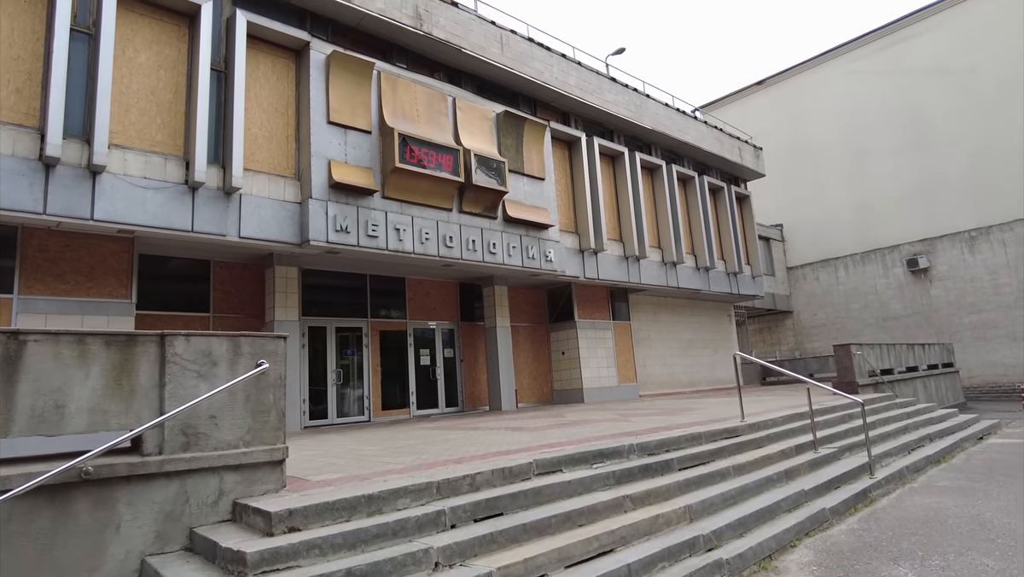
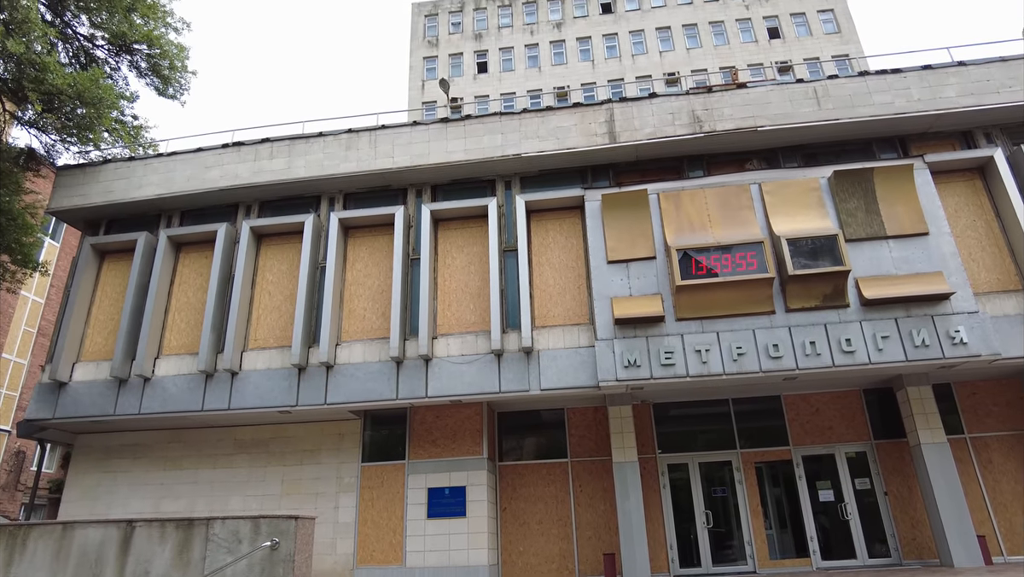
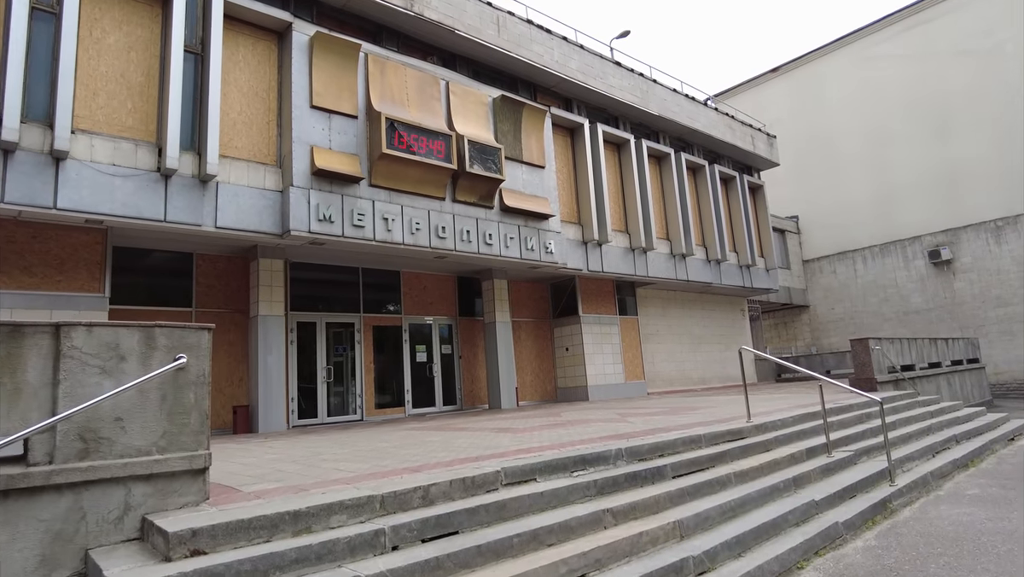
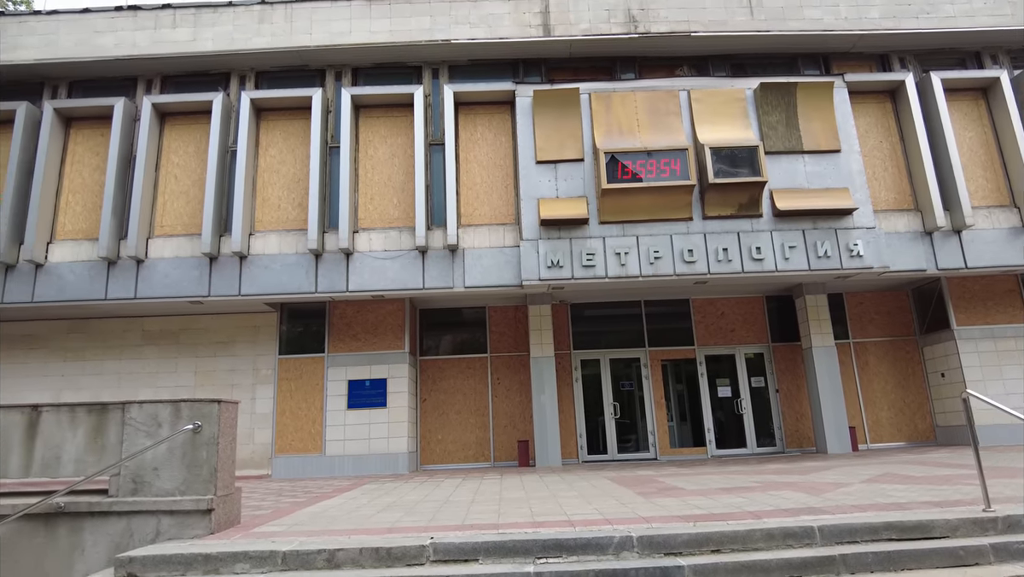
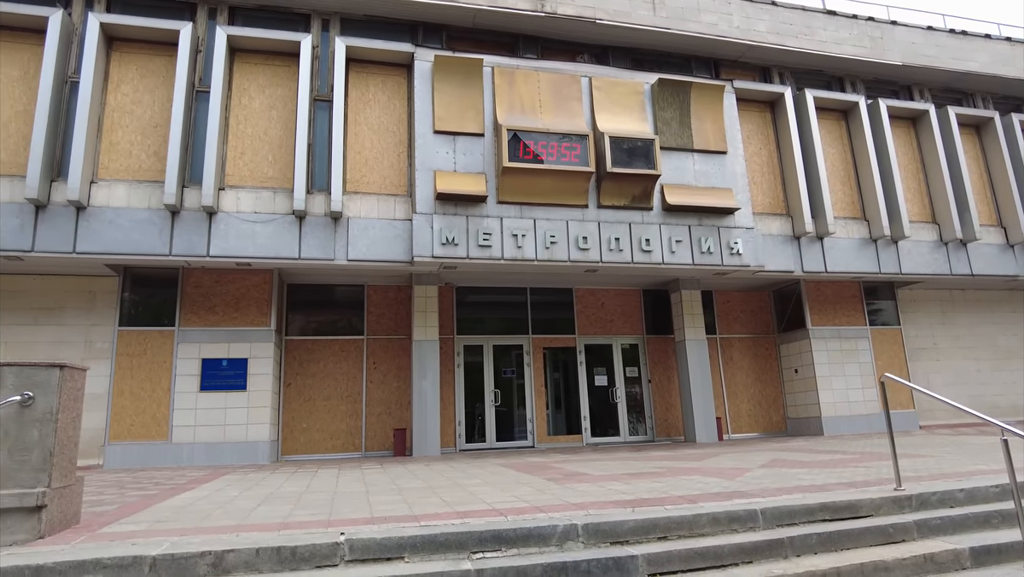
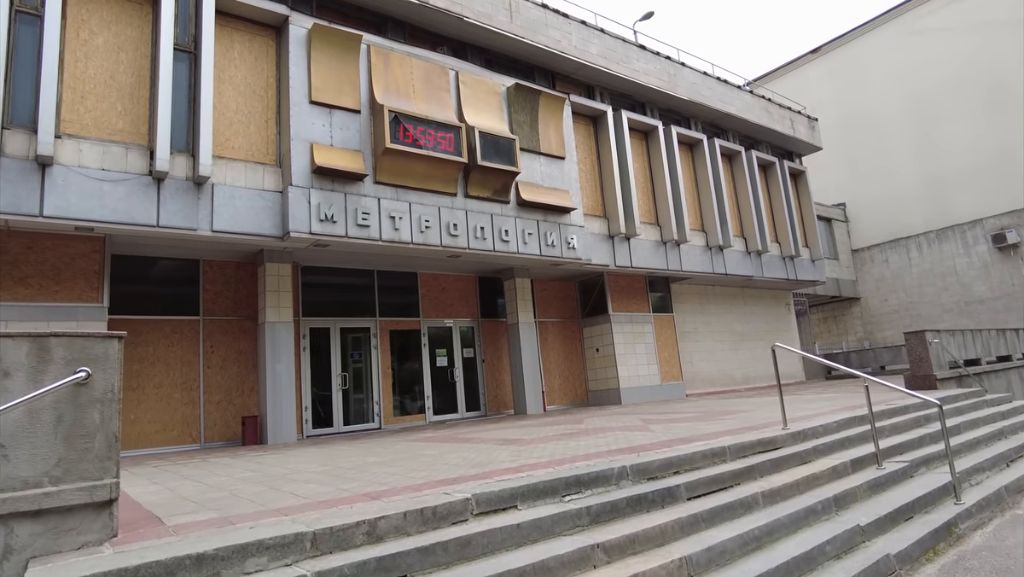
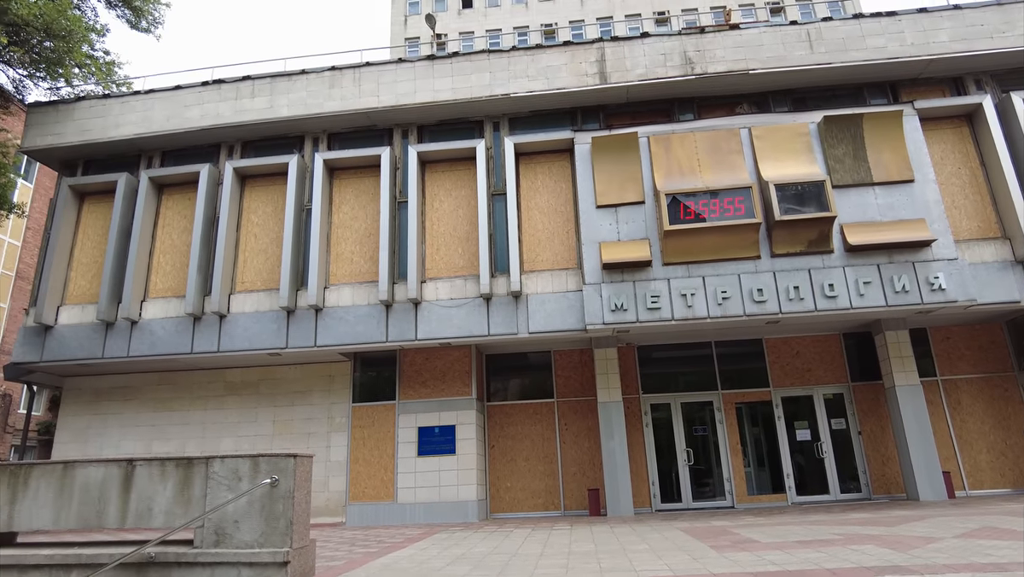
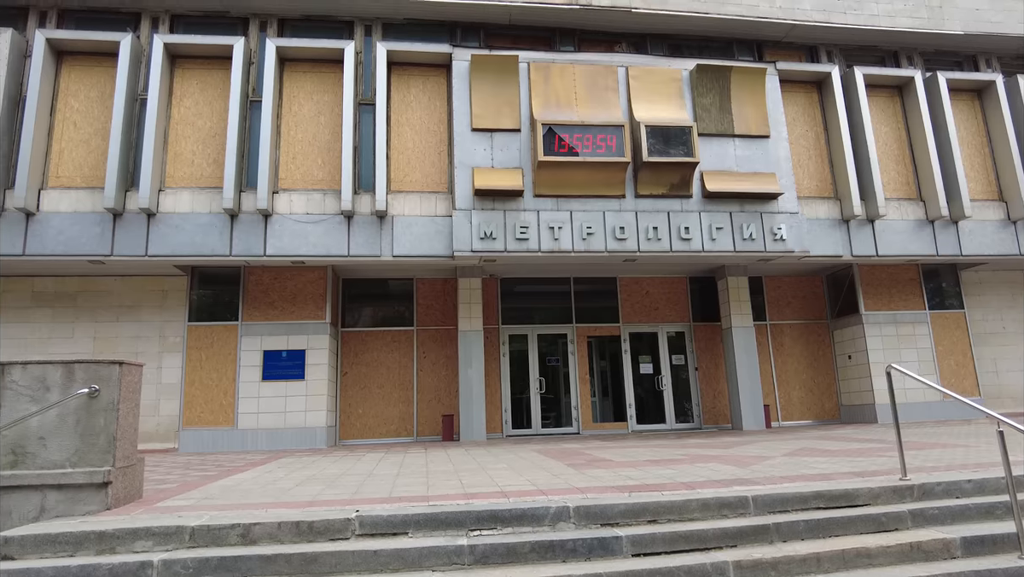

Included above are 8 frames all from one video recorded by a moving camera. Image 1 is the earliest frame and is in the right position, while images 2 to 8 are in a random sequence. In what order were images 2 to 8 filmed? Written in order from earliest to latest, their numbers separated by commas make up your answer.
3, 6, 5, 8, 4, 7, 2
